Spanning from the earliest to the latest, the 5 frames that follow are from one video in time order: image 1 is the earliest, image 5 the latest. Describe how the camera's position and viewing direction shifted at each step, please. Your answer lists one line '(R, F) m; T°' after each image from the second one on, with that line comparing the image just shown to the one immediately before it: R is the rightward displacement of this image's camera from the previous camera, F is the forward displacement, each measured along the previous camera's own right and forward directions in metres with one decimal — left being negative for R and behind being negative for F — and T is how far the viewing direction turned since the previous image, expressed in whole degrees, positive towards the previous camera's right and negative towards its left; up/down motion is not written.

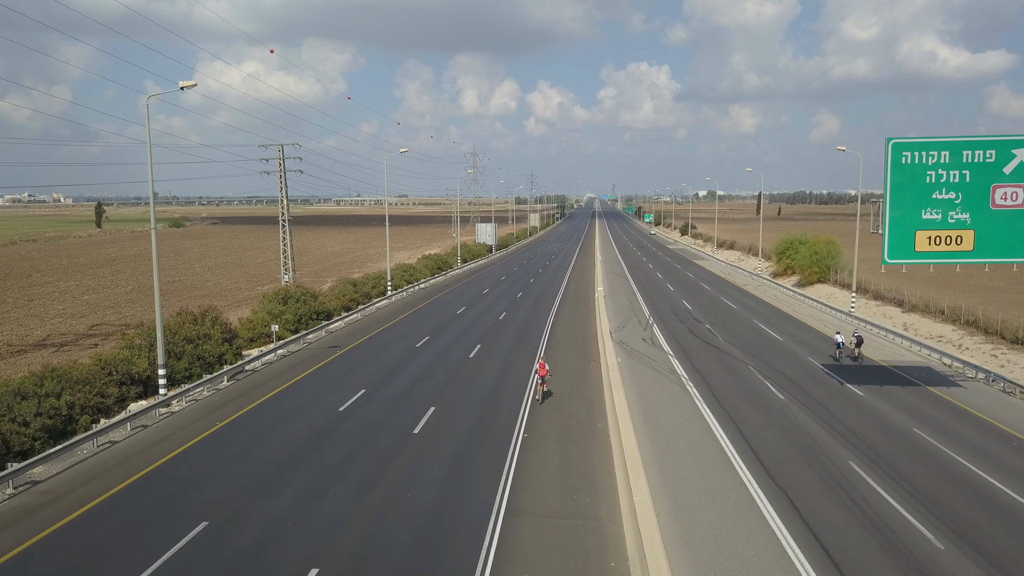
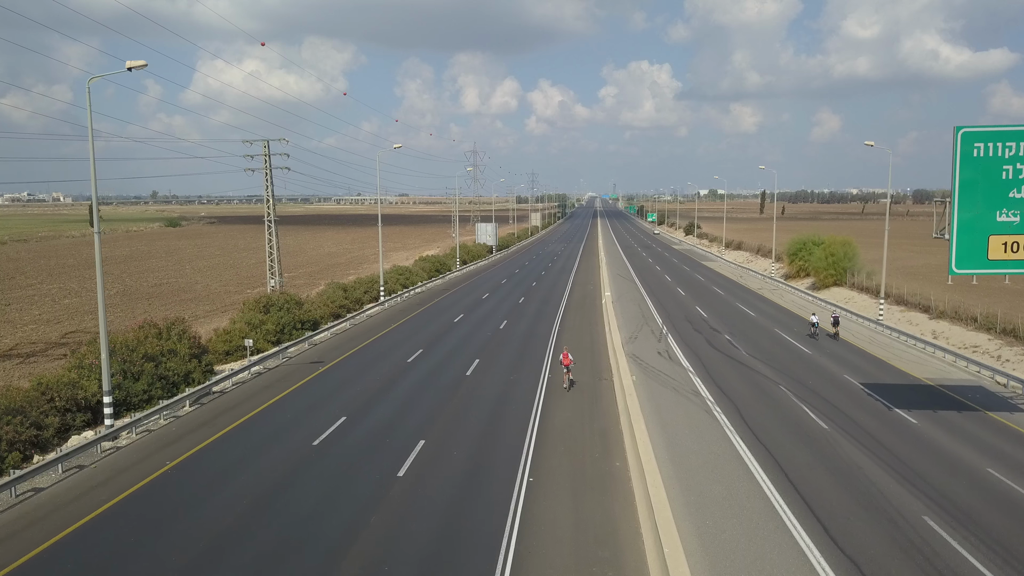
(0.0, +2.7) m; 0°
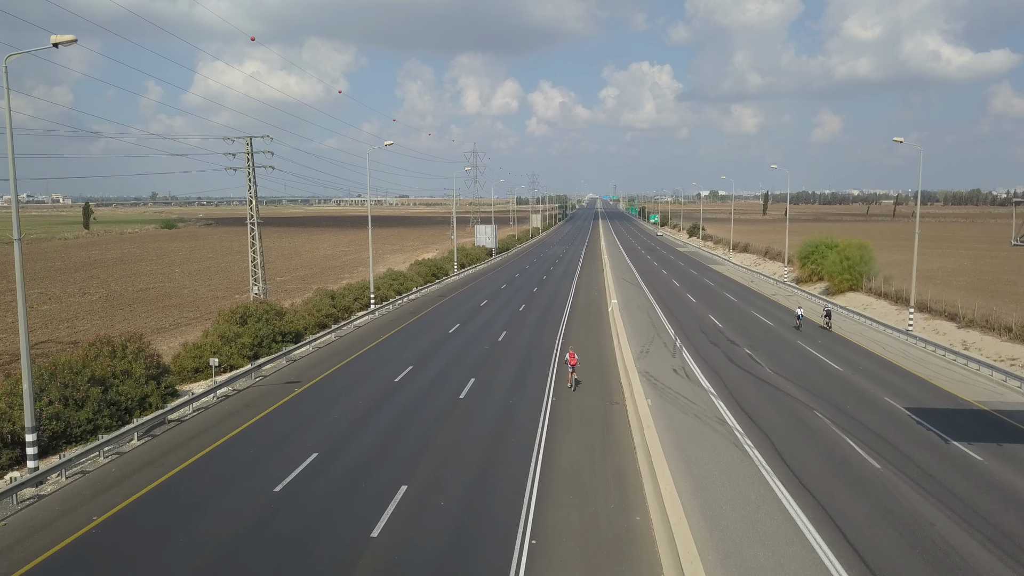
(0.0, +2.6) m; 0°
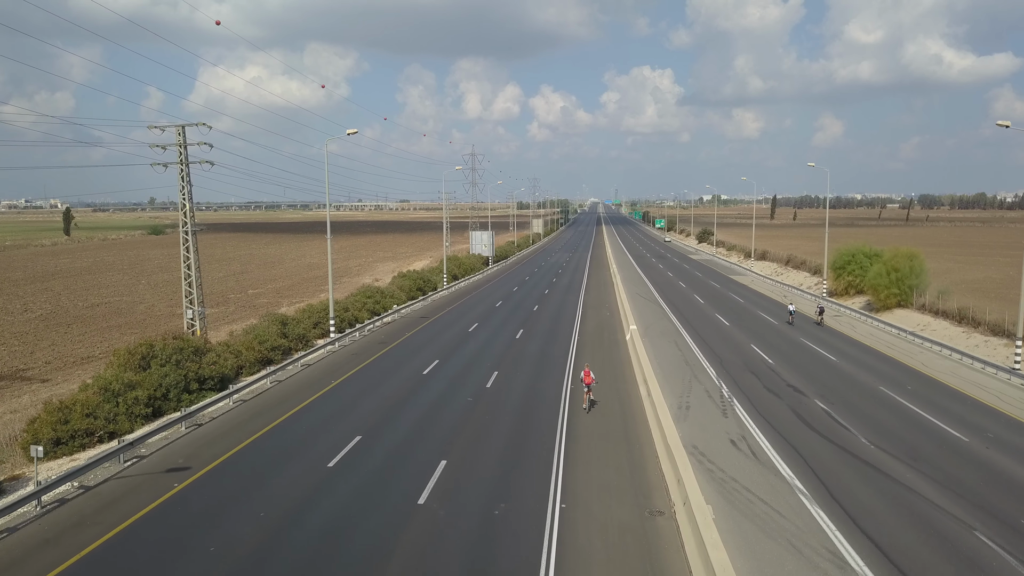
(+0.3, +7.0) m; 0°
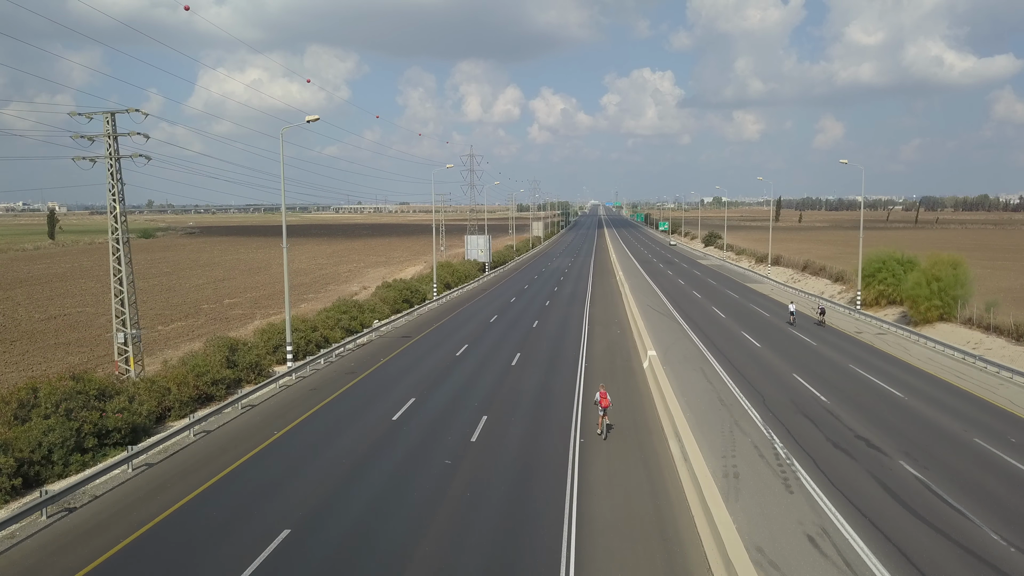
(+0.2, +4.9) m; 0°
